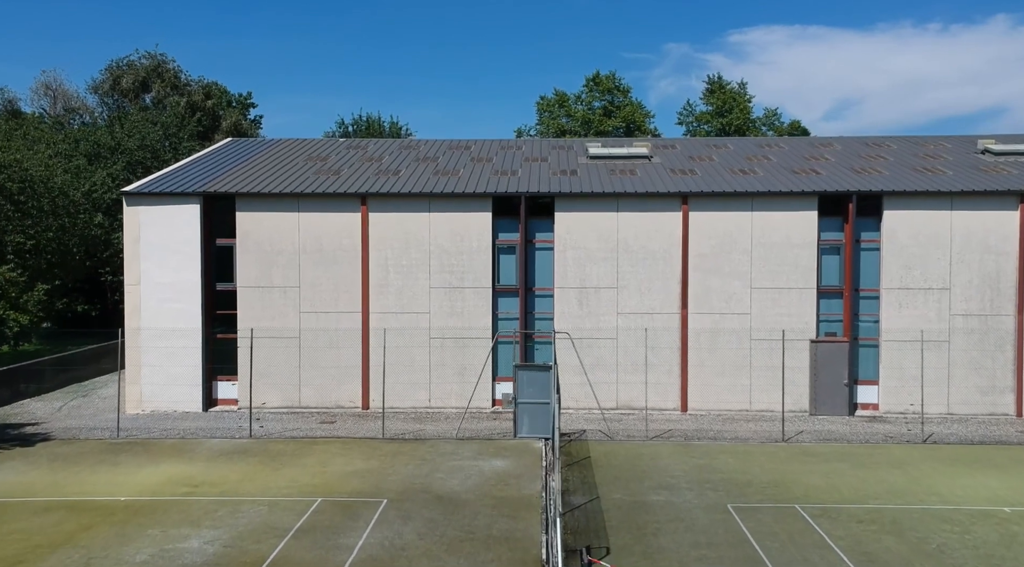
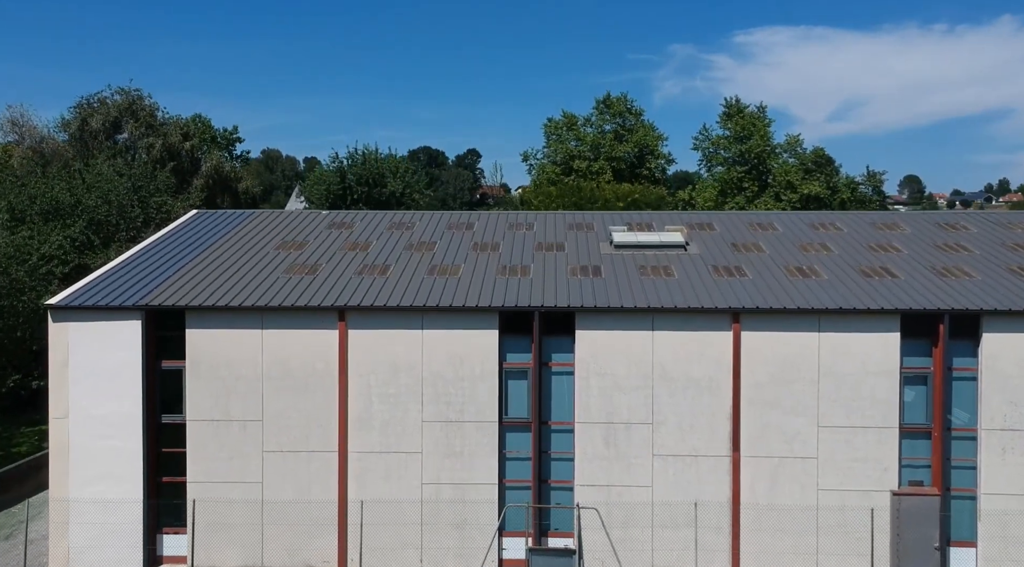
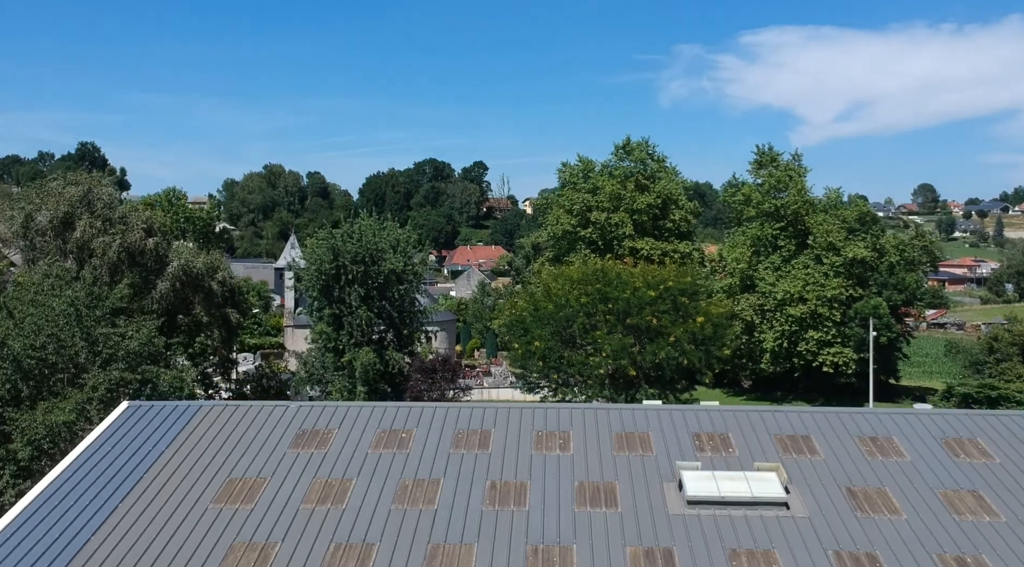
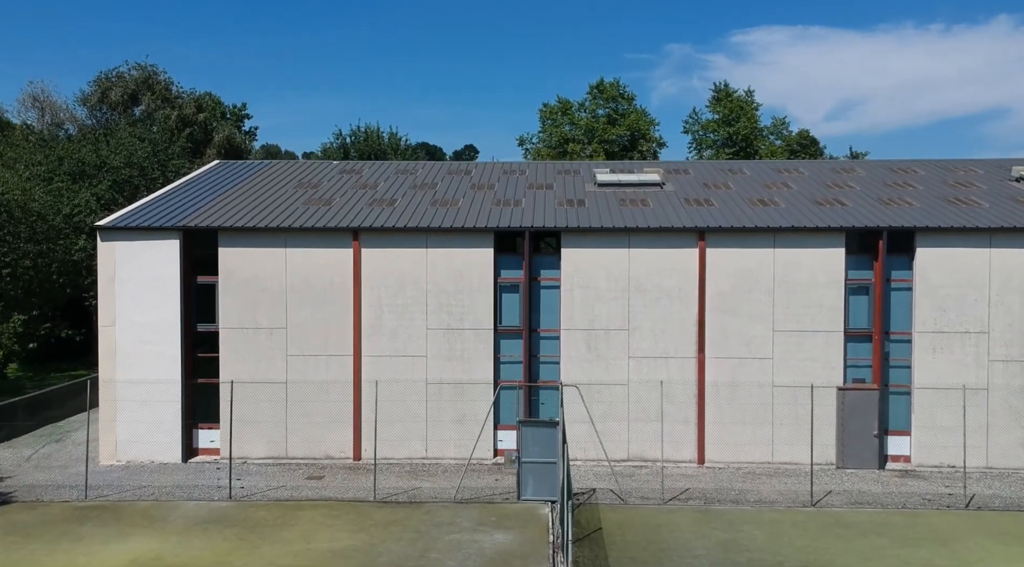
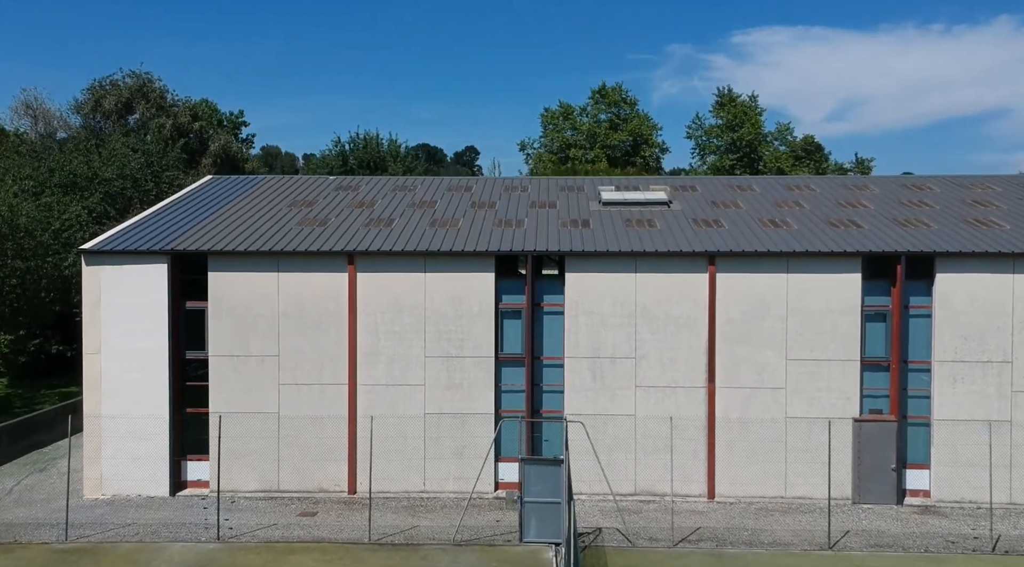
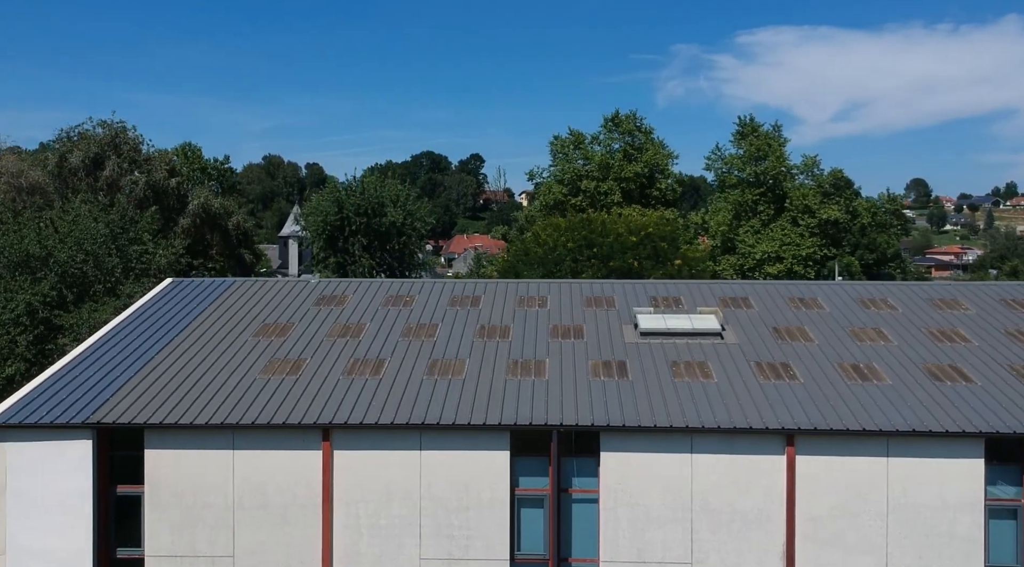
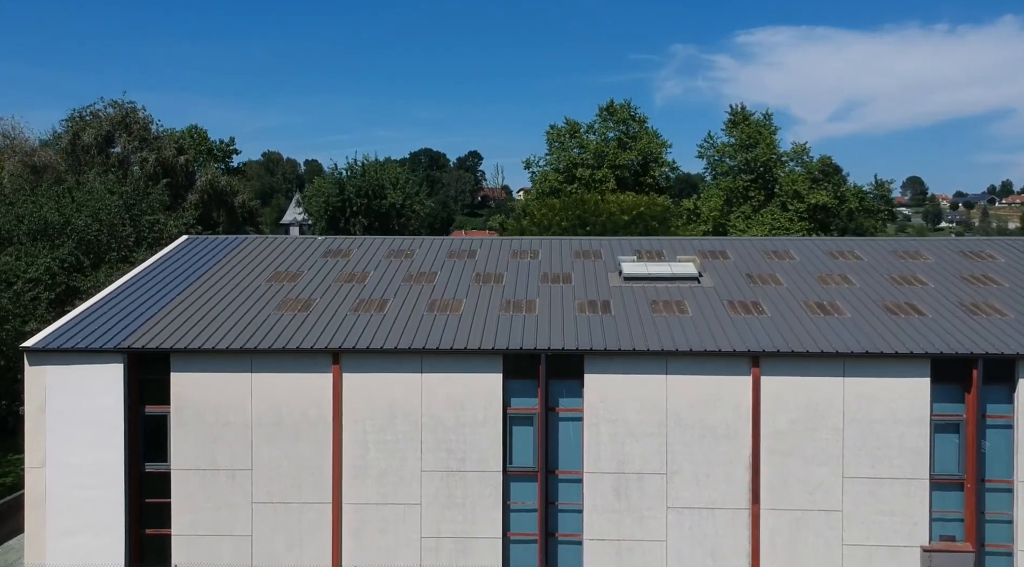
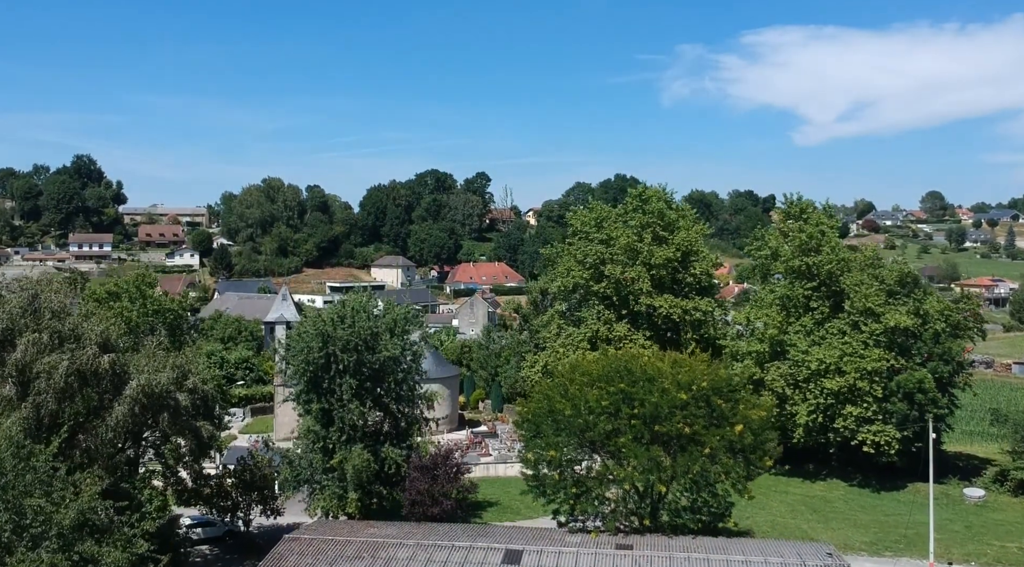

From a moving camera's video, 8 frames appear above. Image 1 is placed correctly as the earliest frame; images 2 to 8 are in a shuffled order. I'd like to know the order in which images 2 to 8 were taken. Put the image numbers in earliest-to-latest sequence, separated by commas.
4, 5, 2, 7, 6, 3, 8
